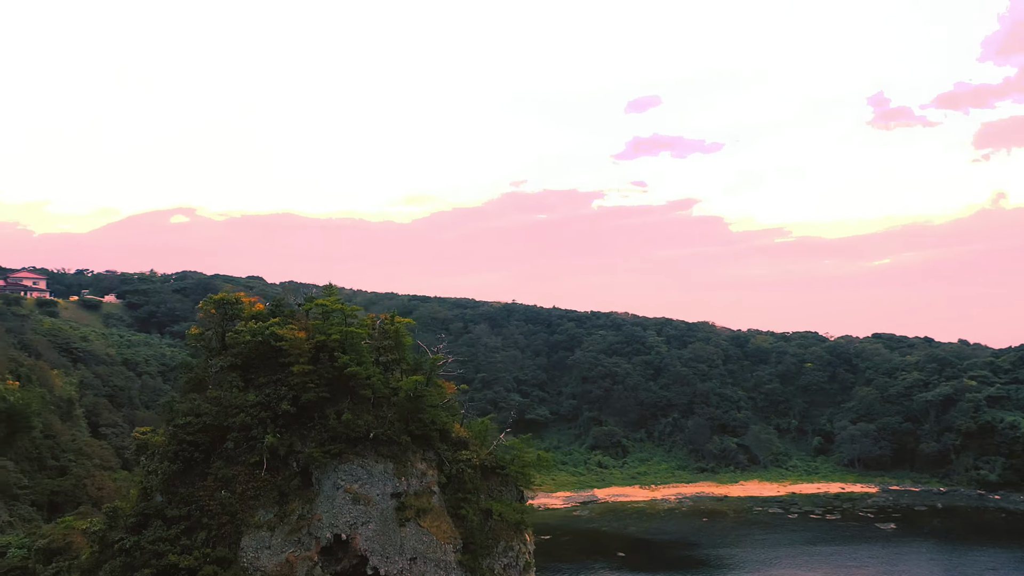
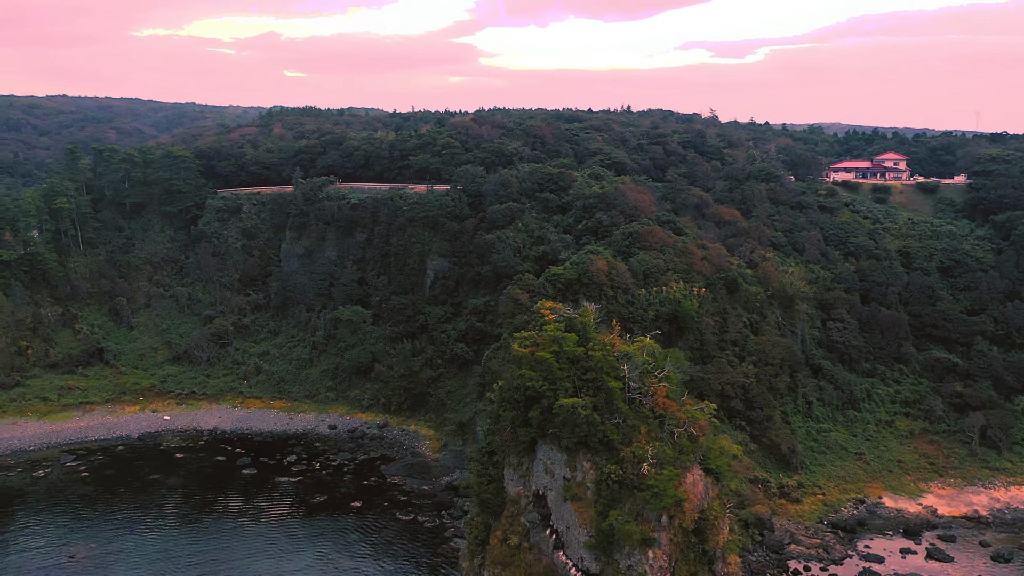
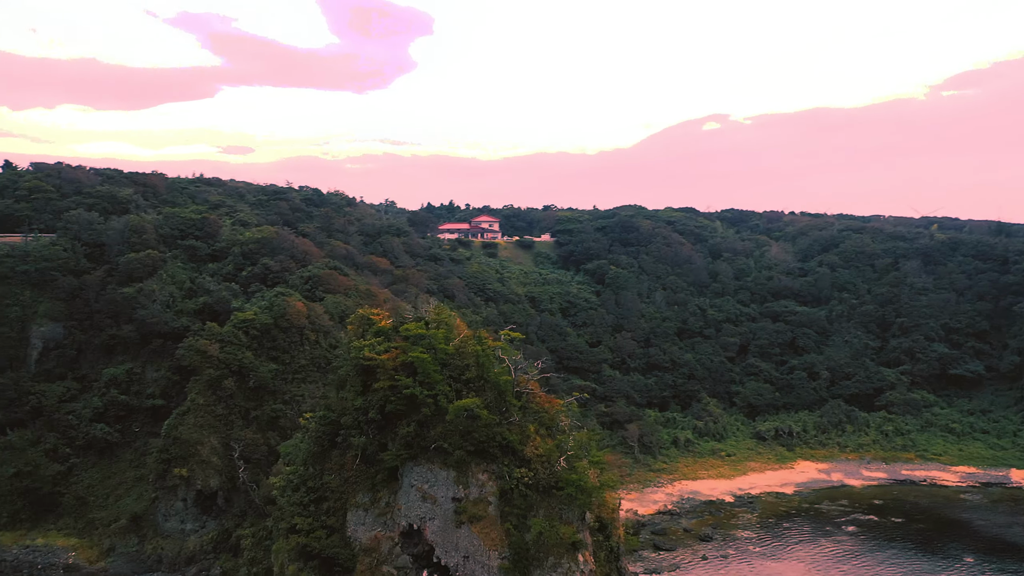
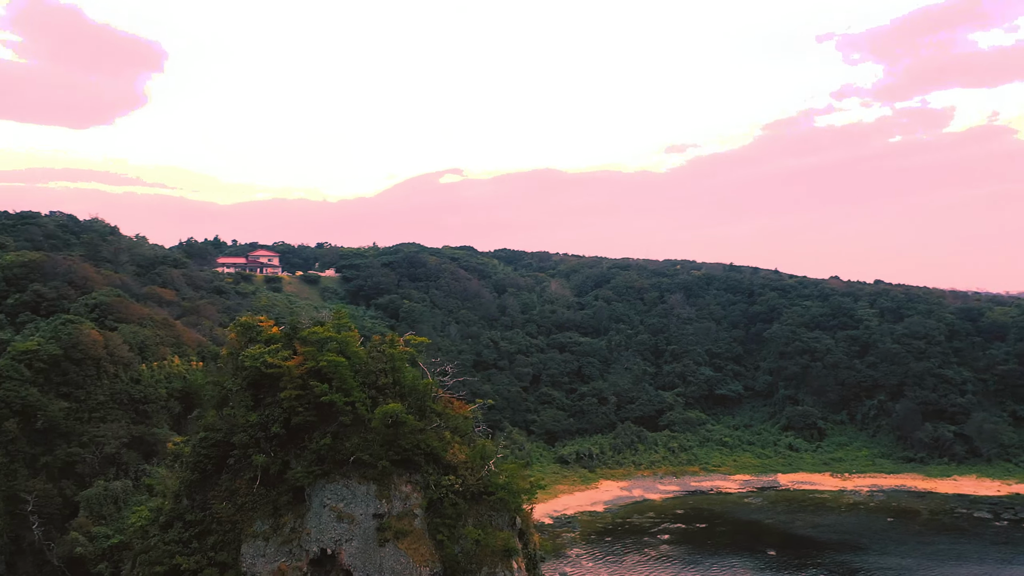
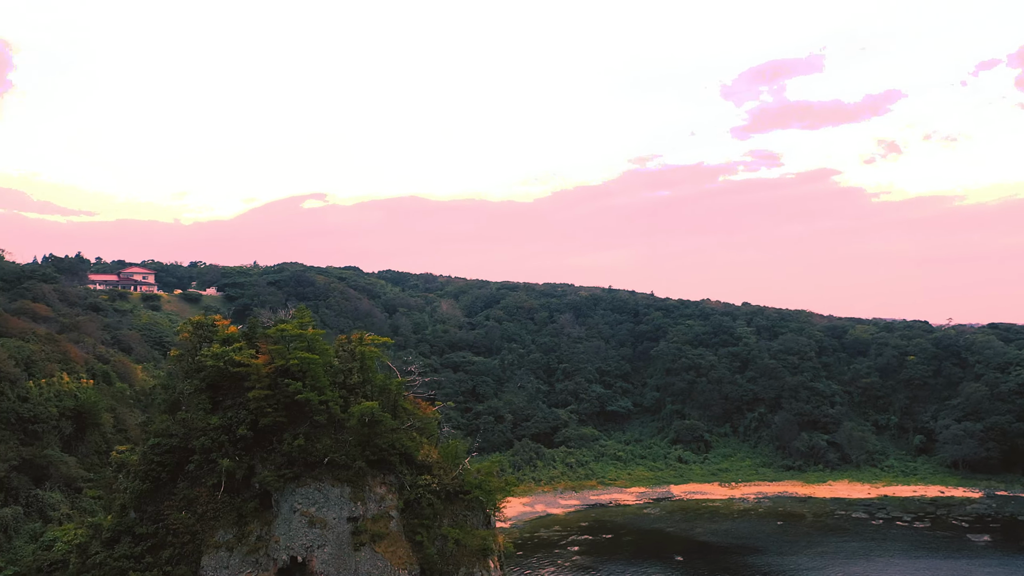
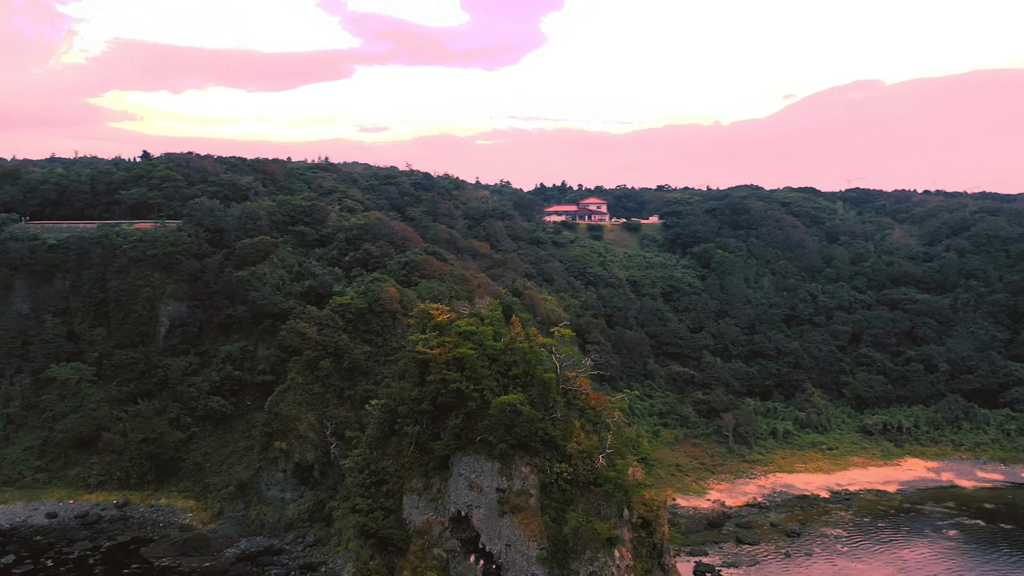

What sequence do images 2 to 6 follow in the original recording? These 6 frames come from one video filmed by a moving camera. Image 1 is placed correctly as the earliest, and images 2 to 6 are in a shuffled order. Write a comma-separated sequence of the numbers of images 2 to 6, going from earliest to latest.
5, 4, 3, 6, 2
